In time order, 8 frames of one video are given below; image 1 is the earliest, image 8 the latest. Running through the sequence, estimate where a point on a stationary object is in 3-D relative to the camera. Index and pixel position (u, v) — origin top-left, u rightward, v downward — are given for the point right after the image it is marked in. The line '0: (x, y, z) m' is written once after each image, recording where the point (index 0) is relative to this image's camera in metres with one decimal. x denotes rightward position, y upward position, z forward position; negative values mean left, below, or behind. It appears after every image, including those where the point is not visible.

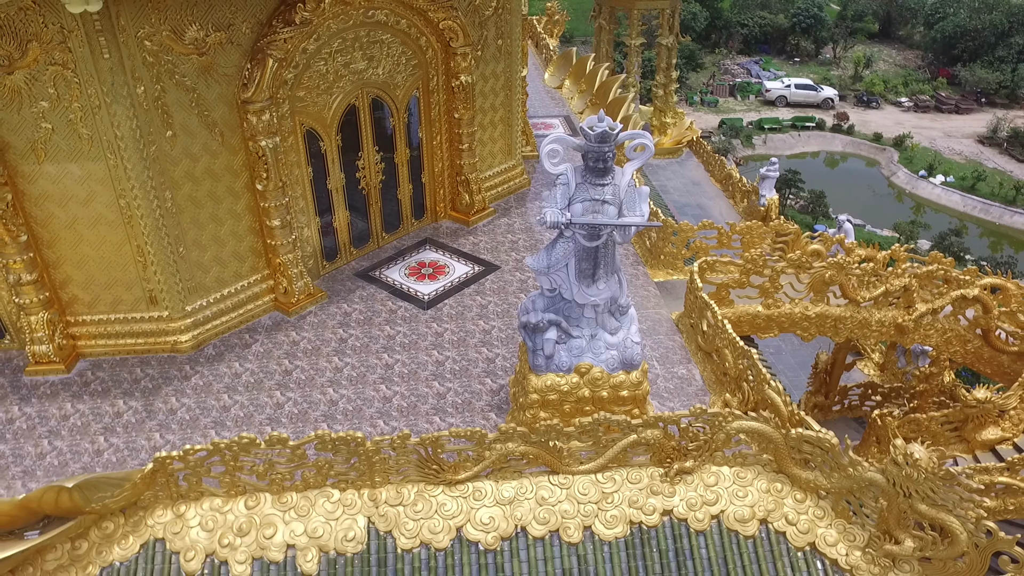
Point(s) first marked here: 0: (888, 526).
0: (+2.5, -1.6, +4.5) m
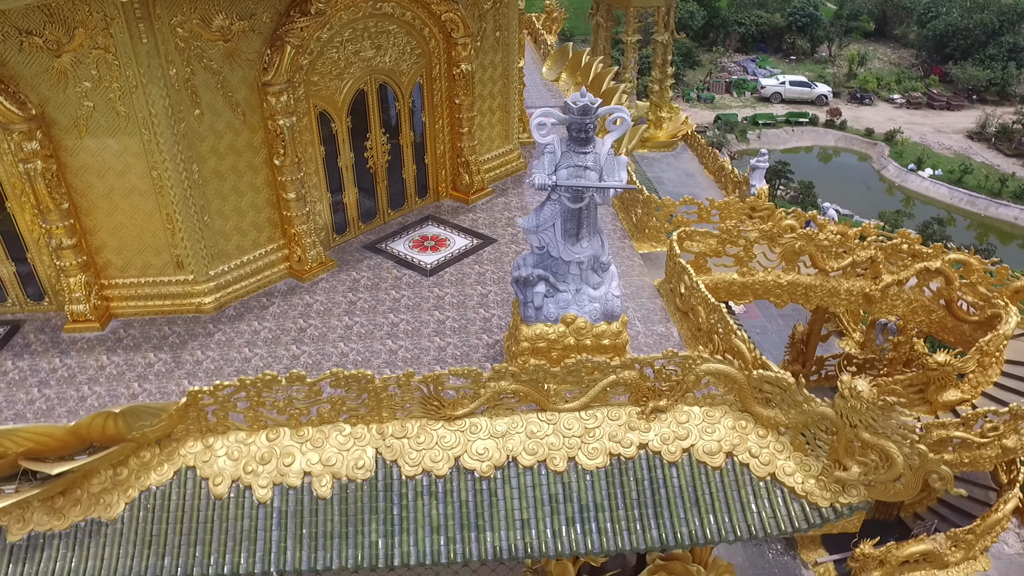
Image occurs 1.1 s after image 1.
0: (+2.4, -1.2, +5.1) m
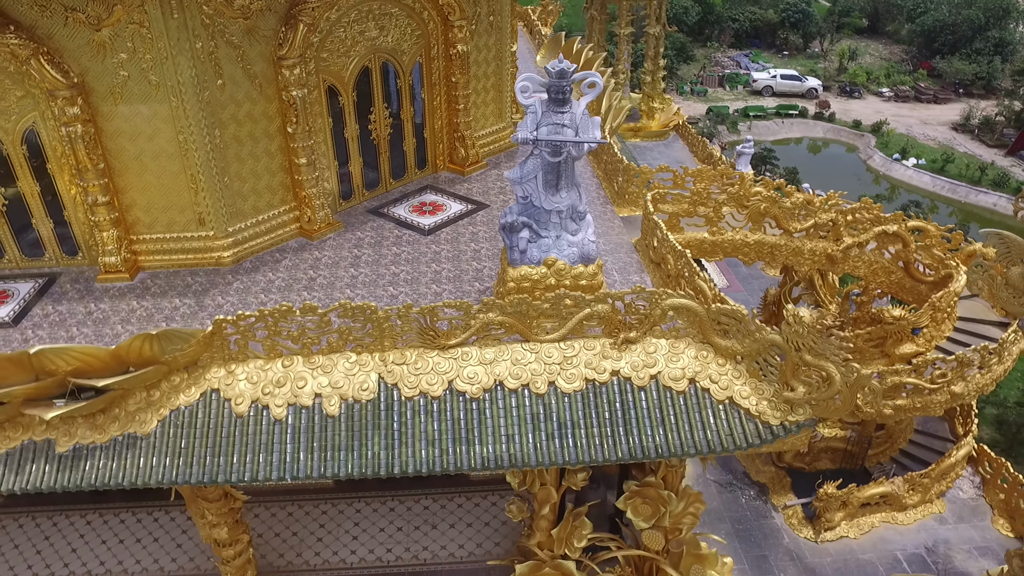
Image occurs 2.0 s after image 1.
0: (+2.3, -0.8, +5.8) m
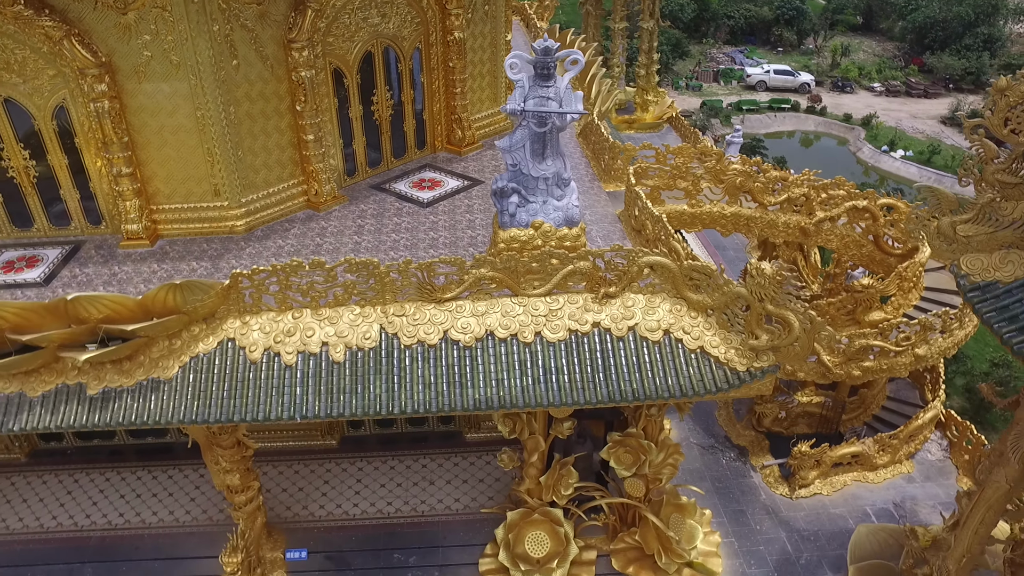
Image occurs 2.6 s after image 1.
0: (+2.2, -0.4, +6.4) m
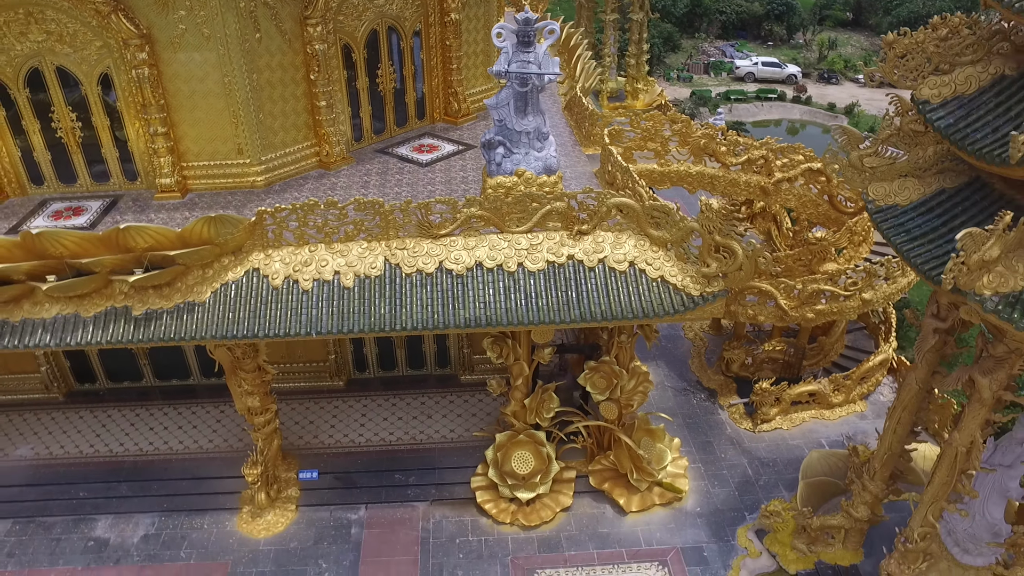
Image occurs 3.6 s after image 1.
0: (+2.1, +0.3, +7.4) m
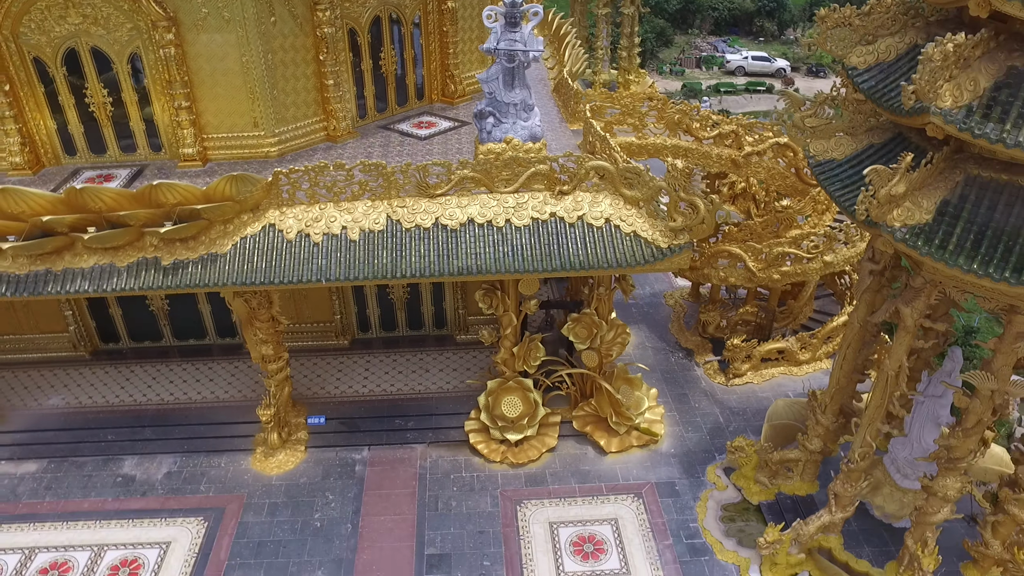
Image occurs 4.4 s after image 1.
0: (+1.9, +0.9, +8.3) m
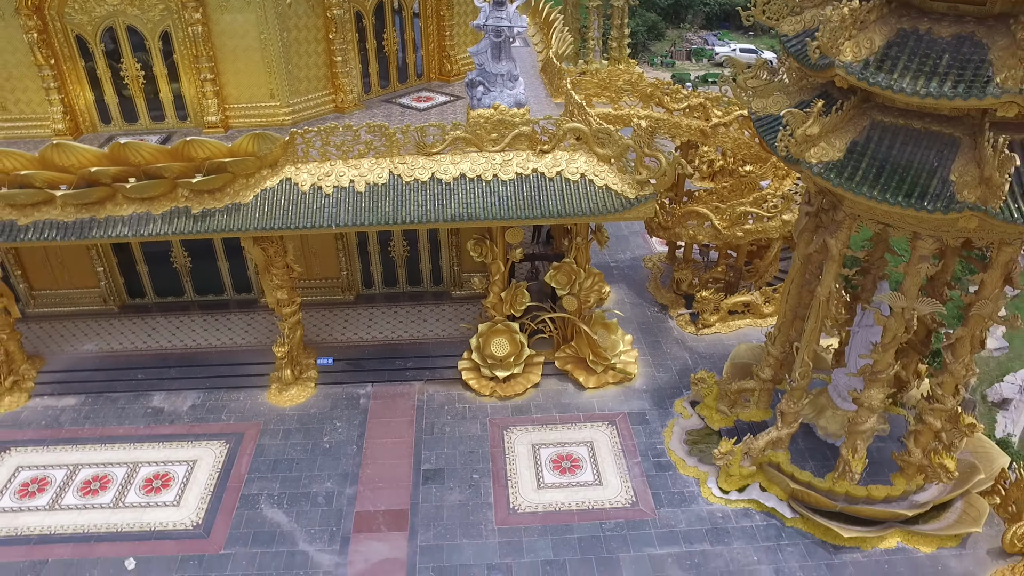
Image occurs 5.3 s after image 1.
0: (+1.7, +1.7, +9.5) m
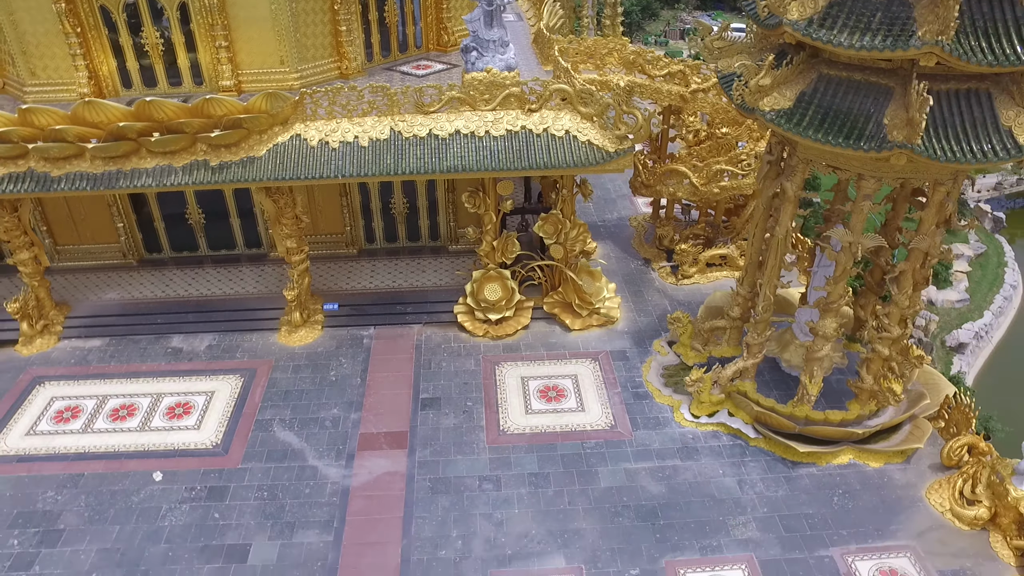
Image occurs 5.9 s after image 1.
0: (+1.6, +2.5, +10.4) m
